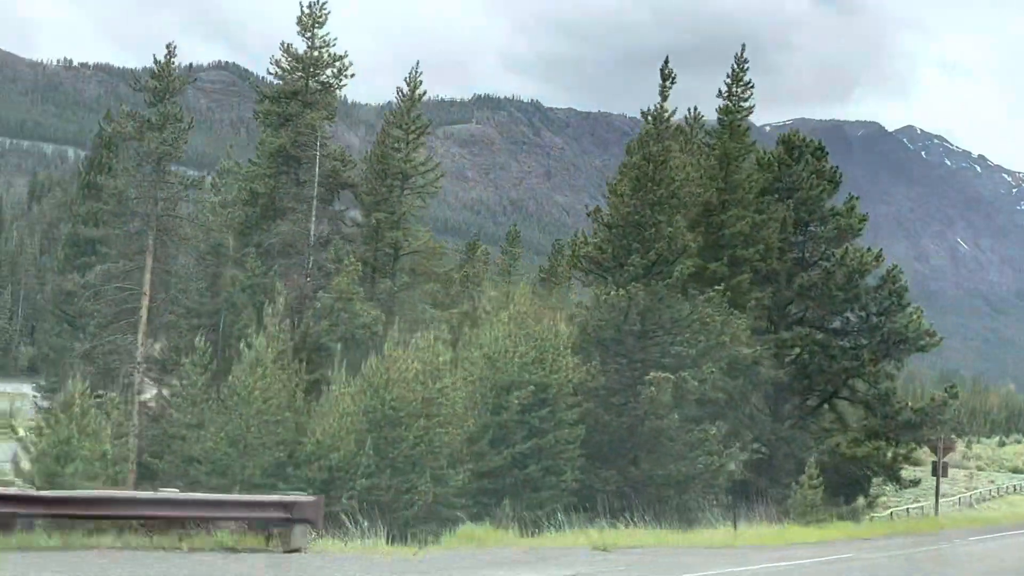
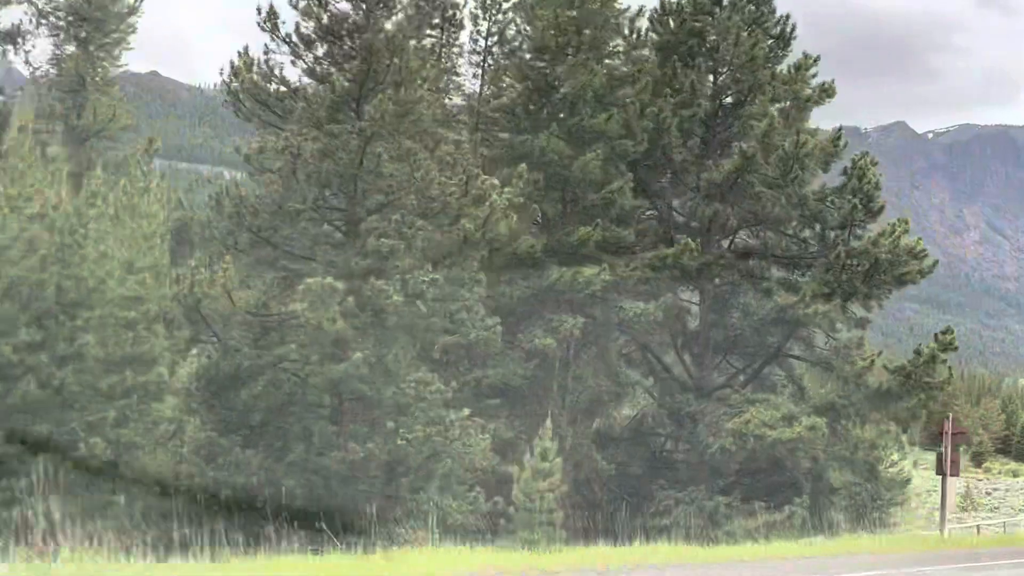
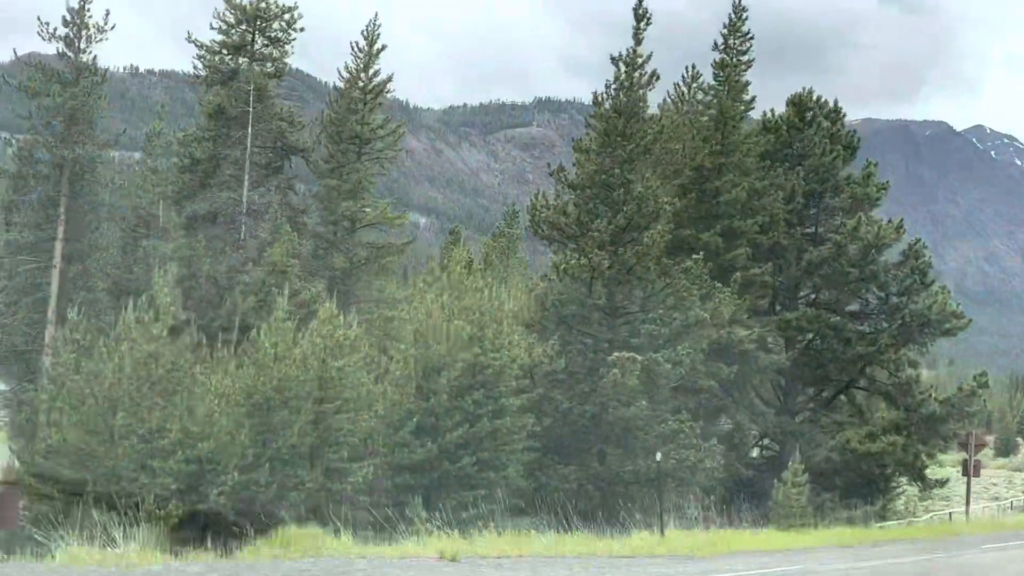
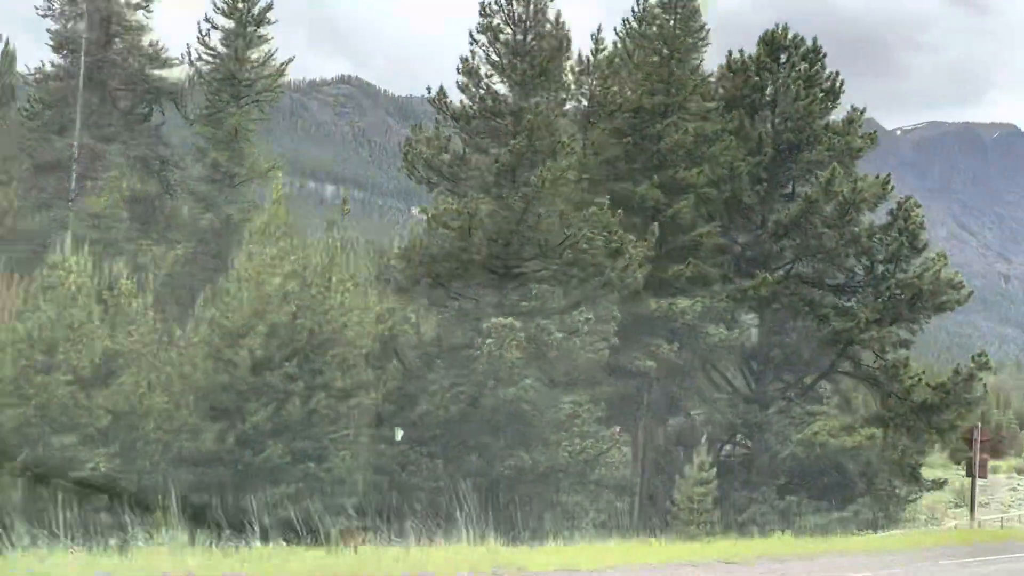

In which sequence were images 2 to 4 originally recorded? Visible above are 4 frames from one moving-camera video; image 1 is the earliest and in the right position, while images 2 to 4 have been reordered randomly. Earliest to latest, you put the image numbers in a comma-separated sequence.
3, 4, 2
